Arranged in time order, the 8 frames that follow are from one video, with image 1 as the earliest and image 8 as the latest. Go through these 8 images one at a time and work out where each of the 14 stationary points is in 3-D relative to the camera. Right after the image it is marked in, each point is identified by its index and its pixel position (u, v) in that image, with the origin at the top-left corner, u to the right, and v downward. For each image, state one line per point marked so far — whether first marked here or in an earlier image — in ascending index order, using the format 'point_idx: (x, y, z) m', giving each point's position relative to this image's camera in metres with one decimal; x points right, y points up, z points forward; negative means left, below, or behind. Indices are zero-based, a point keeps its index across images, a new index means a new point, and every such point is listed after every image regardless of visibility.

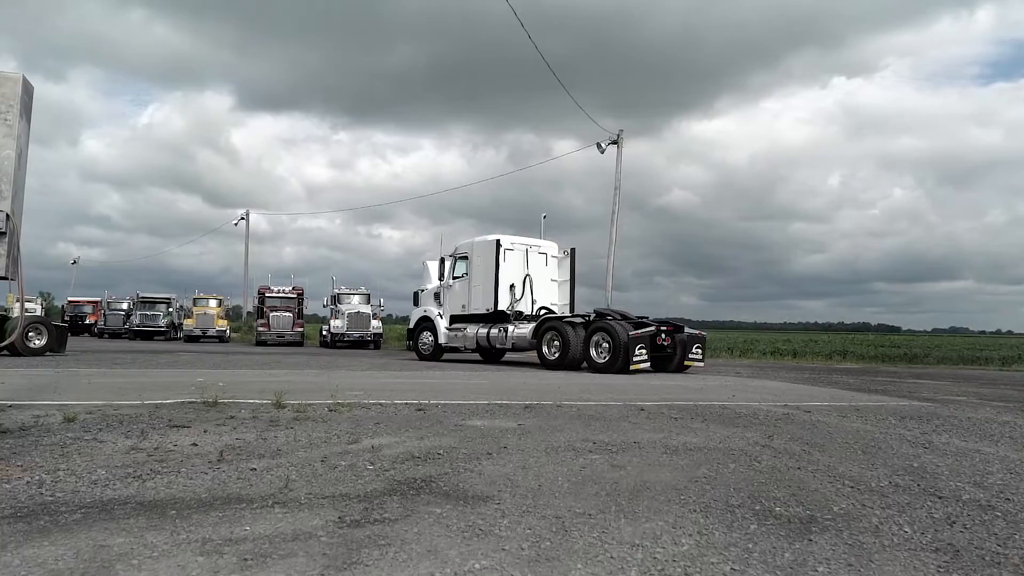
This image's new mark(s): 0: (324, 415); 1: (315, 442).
0: (-2.2, -1.4, +8.7) m
1: (-1.7, -1.3, +6.6) m
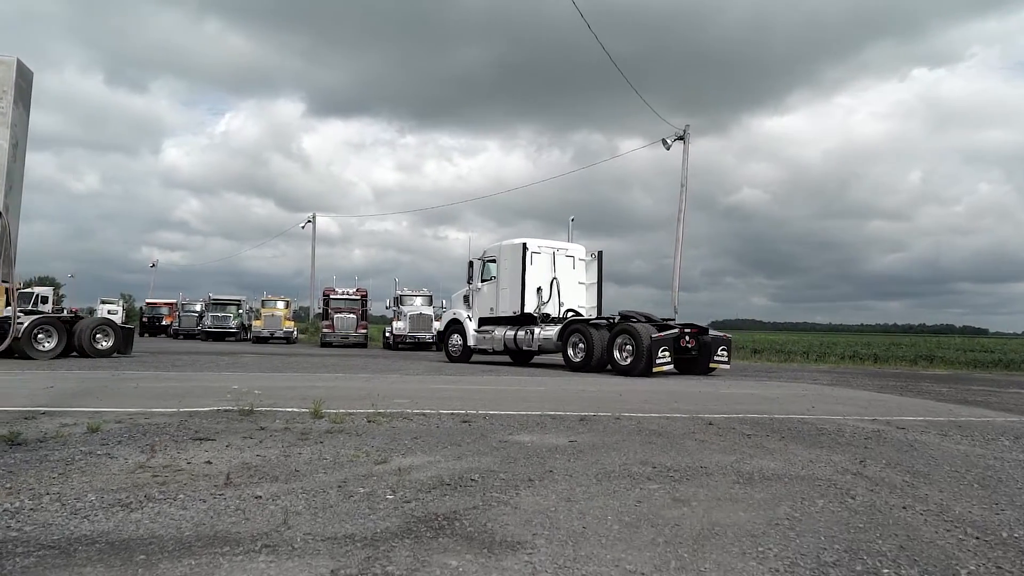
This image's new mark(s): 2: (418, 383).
0: (-1.6, -1.5, +8.0) m
1: (-1.3, -1.3, +5.9) m
2: (-1.7, -1.7, +14.2) m
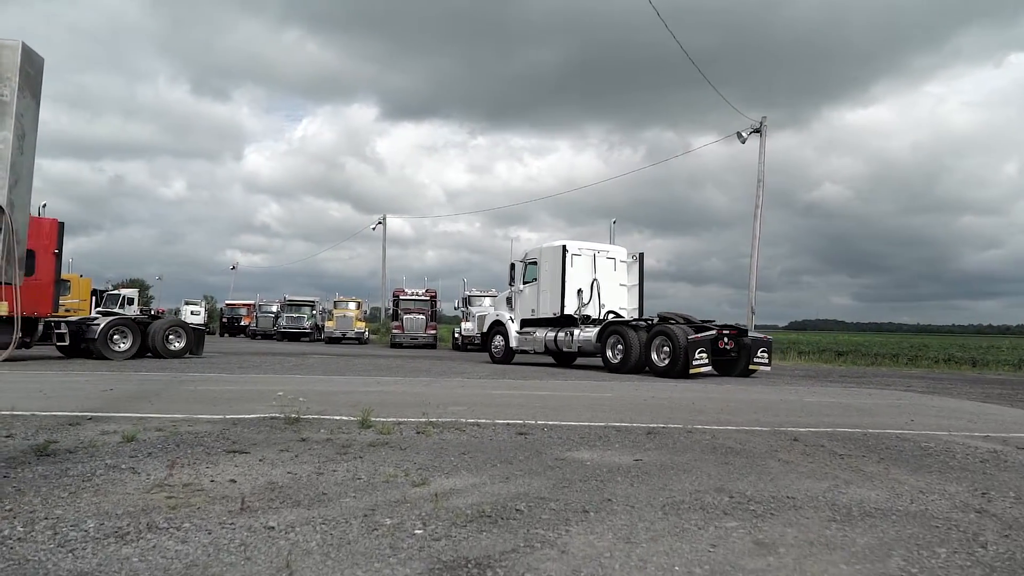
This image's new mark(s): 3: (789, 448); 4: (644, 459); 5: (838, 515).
0: (-1.0, -1.5, +7.5) m
1: (-1.0, -1.3, +5.3) m
2: (-0.6, -1.7, +13.6) m
3: (+2.5, -1.5, +7.1) m
4: (+1.1, -1.4, +6.5) m
5: (+1.9, -1.3, +4.5) m
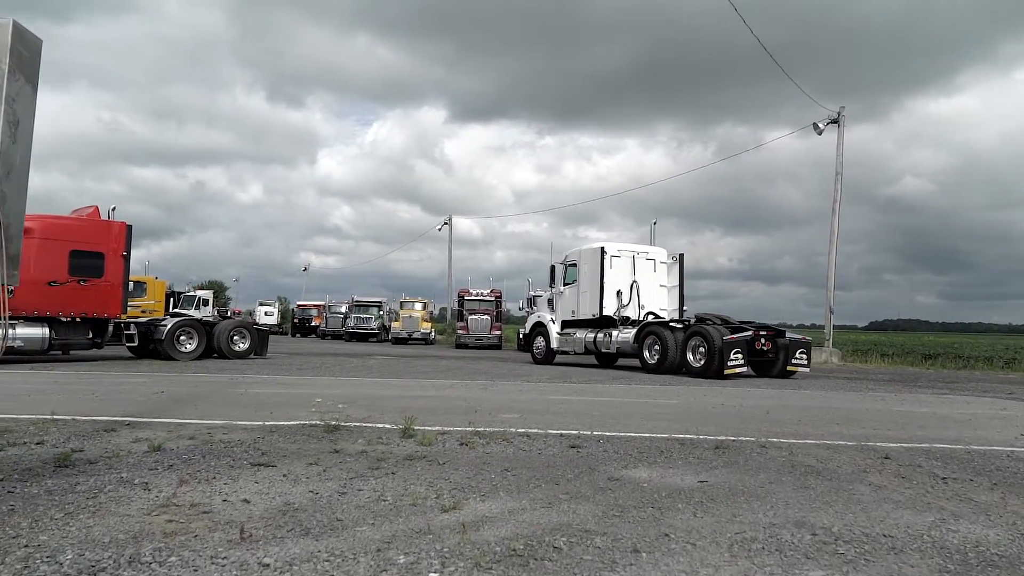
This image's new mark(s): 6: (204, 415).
0: (-0.6, -1.5, +6.9) m
1: (-0.7, -1.3, +4.8) m
2: (+0.4, -1.7, +12.9) m
3: (+2.9, -1.4, +6.2) m
4: (+1.5, -1.4, +5.7) m
5: (+2.1, -1.3, +3.7) m
6: (-3.6, -1.5, +9.0) m
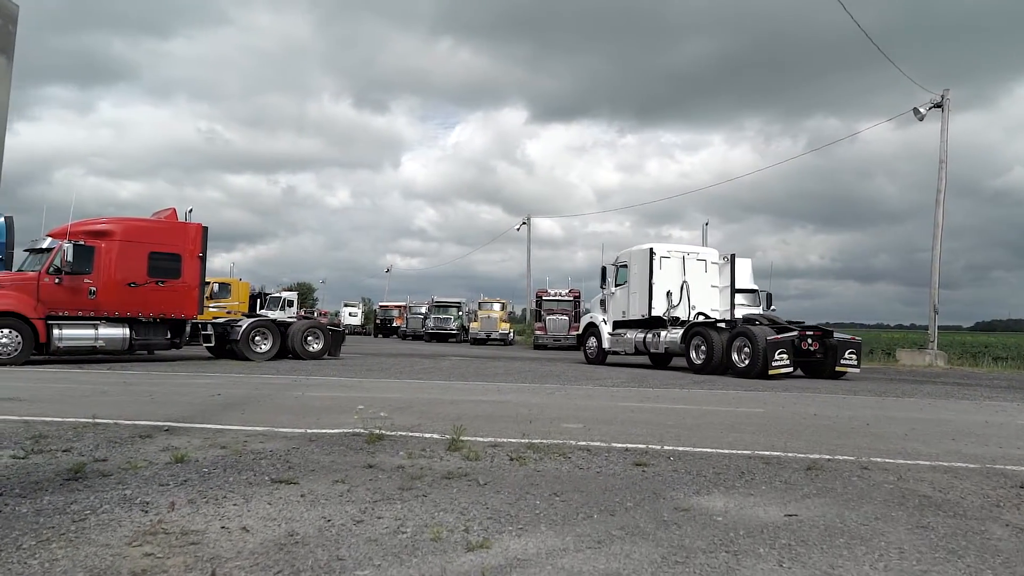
0: (-0.2, -1.4, +6.1) m
1: (-0.5, -1.3, +4.0) m
2: (+1.5, -1.7, +12.0) m
3: (+3.3, -1.4, +5.0) m
4: (+1.8, -1.4, +4.7) m
5: (+2.2, -1.3, +2.6) m
6: (-2.9, -1.5, +8.5) m
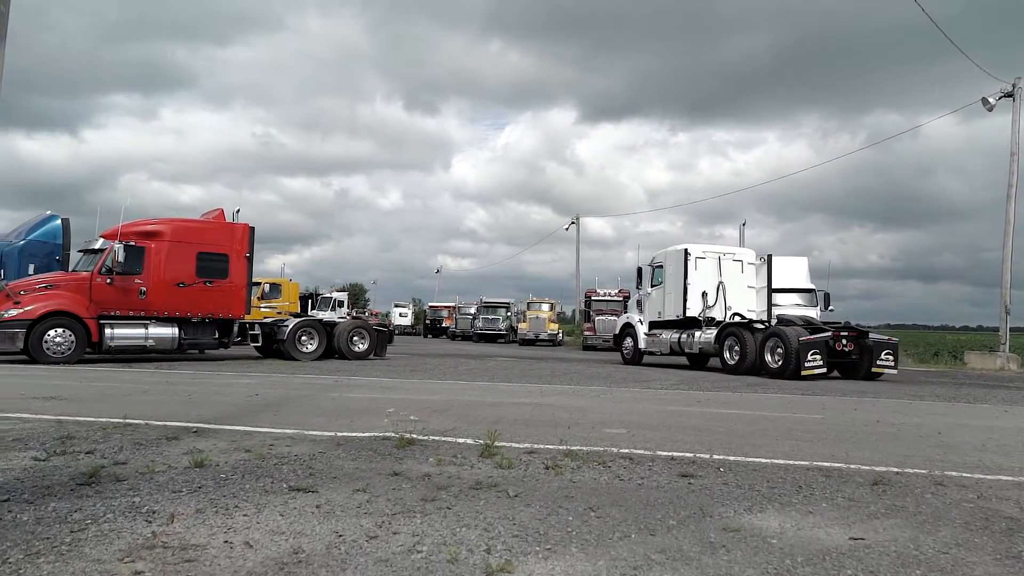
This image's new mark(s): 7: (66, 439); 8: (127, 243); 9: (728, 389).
0: (+0.1, -1.4, +5.7) m
1: (-0.4, -1.3, +3.6) m
2: (+2.1, -1.7, +11.5) m
3: (+3.5, -1.4, +4.4) m
4: (+1.9, -1.3, +4.2) m
5: (+2.2, -1.2, +2.0) m
6: (-2.5, -1.4, +8.3) m
7: (-4.1, -1.4, +7.1) m
8: (-9.9, +1.2, +20.0) m
9: (+3.9, -1.8, +14.1) m
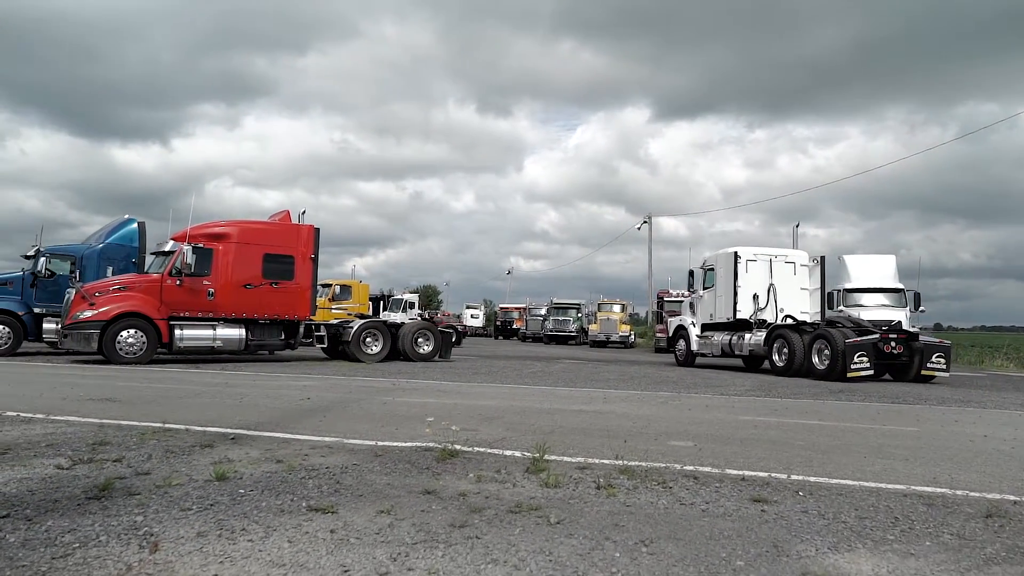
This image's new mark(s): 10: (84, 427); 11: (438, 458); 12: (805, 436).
0: (+0.4, -1.4, +5.0) m
1: (-0.3, -1.3, +3.0) m
2: (+2.9, -1.7, +10.6) m
3: (+3.6, -1.3, +3.4) m
4: (+2.1, -1.3, +3.3) m
5: (+2.1, -1.2, +1.2) m
6: (-2.0, -1.4, +7.9) m
7: (-3.6, -1.4, +6.8) m
8: (-8.3, +1.1, +20.2) m
9: (+5.0, -1.8, +13.0) m
10: (-4.3, -1.4, +7.8) m
11: (-0.6, -1.4, +6.3) m
12: (+3.0, -1.5, +7.8) m
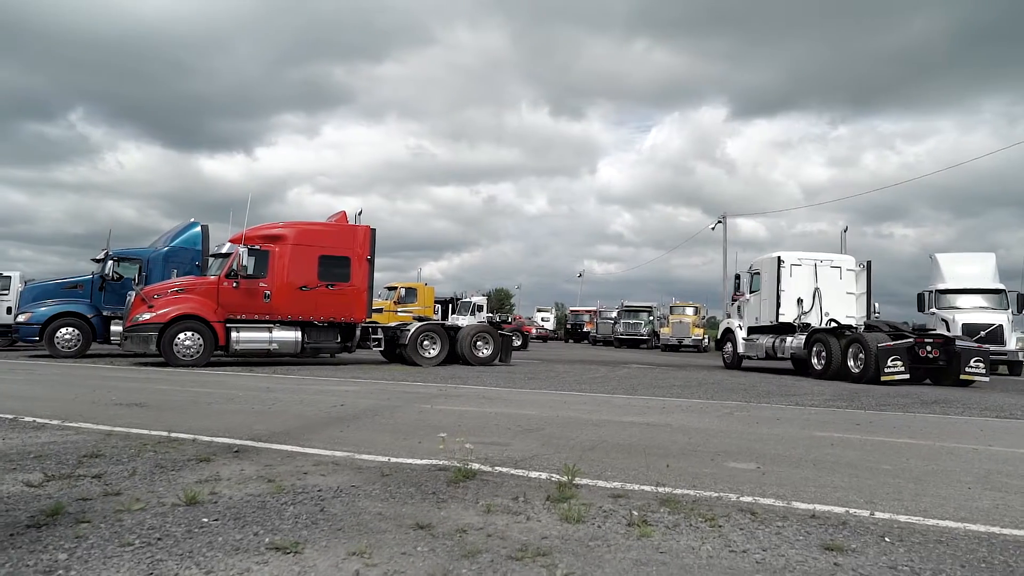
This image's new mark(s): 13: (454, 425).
0: (+0.4, -1.3, +4.1) m
1: (-0.4, -1.2, +2.1) m
2: (+3.5, -1.6, +9.4) m
3: (+3.5, -1.3, +2.2) m
4: (+1.9, -1.3, +2.2) m
5: (+1.8, -1.1, +0.1) m
6: (-1.6, -1.4, +7.2) m
7: (-3.4, -1.4, +6.3) m
8: (-6.7, +1.1, +20.0) m
9: (+5.8, -1.8, +11.6) m
10: (-4.0, -1.4, +7.3) m
11: (-0.5, -1.4, +5.4) m
12: (+3.3, -1.5, +6.6) m
13: (-0.5, -1.4, +8.1) m
